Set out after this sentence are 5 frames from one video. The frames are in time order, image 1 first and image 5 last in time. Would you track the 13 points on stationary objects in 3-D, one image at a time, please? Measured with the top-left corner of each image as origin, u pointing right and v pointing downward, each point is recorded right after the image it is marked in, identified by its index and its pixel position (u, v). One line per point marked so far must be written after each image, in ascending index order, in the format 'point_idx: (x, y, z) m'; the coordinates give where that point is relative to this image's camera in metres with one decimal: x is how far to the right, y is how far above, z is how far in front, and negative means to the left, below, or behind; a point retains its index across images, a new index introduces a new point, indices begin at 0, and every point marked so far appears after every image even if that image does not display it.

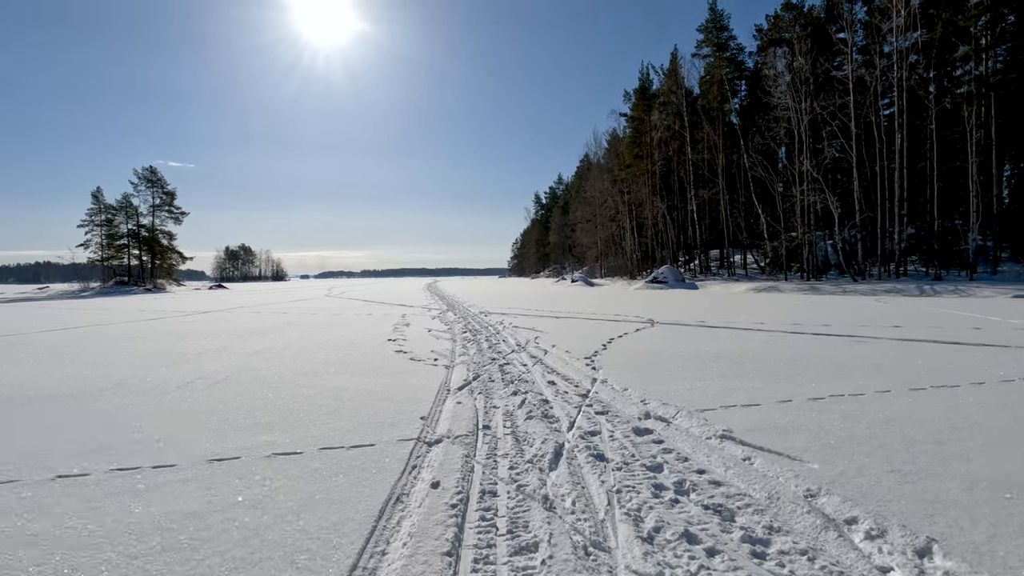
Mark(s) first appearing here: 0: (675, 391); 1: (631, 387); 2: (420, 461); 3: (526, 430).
0: (+1.5, -1.0, +4.3) m
1: (+1.2, -1.0, +4.5) m
2: (-0.6, -1.1, +2.8) m
3: (+0.1, -1.0, +3.4) m
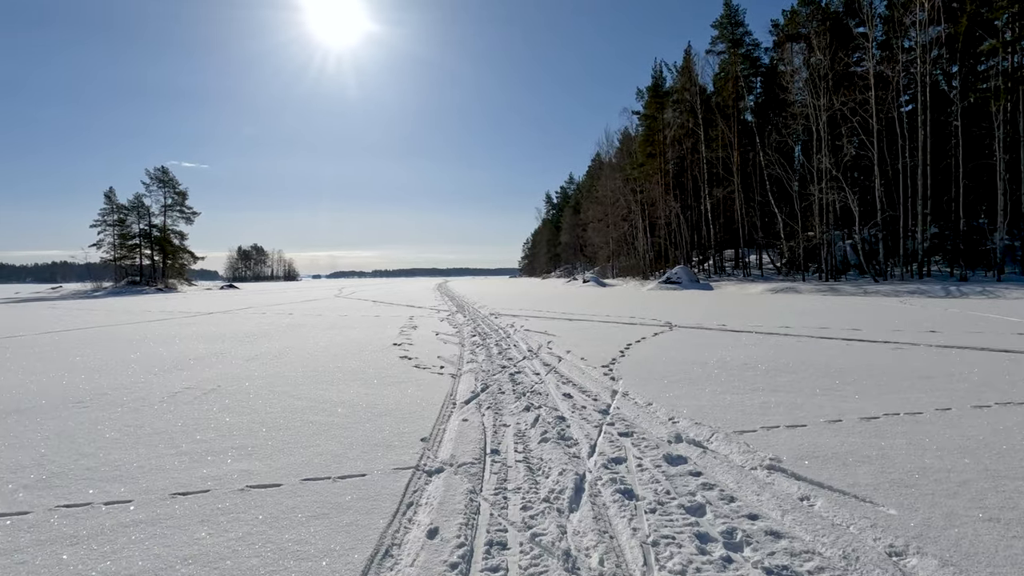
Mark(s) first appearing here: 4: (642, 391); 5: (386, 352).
0: (+1.6, -1.0, +3.9) m
1: (+1.3, -1.0, +4.1) m
2: (-0.5, -1.1, +2.4) m
3: (+0.2, -1.1, +3.0) m
4: (+1.3, -1.0, +4.5) m
5: (-1.9, -1.0, +7.2) m
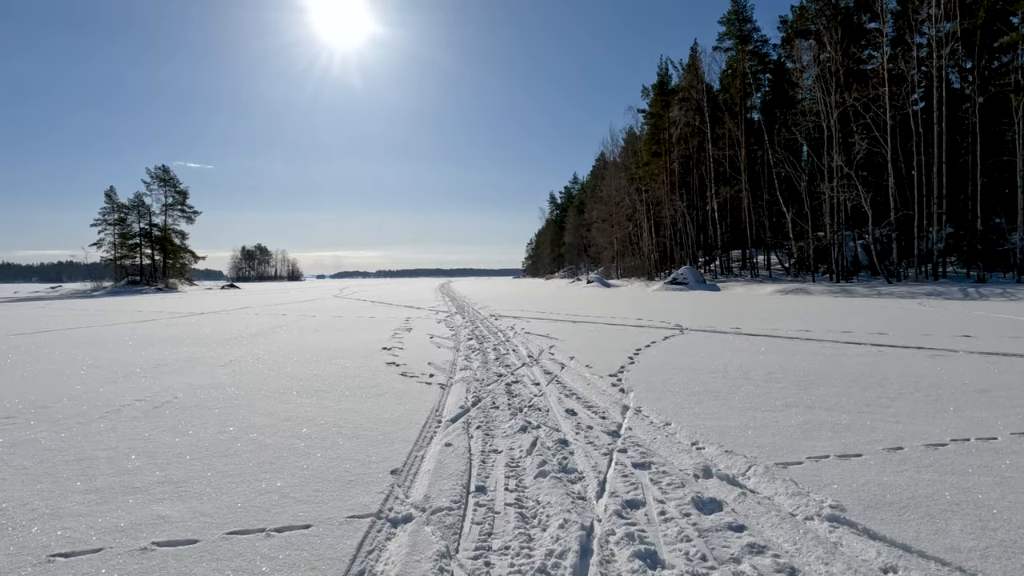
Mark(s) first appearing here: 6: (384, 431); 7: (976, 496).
0: (+1.6, -1.0, +3.3) m
1: (+1.2, -1.0, +3.5) m
2: (-0.6, -1.1, +1.8) m
3: (+0.1, -1.1, +2.4) m
4: (+1.2, -1.0, +3.9) m
5: (-2.0, -1.0, +6.6) m
6: (-0.9, -1.0, +3.4) m
7: (+2.3, -1.0, +2.3) m
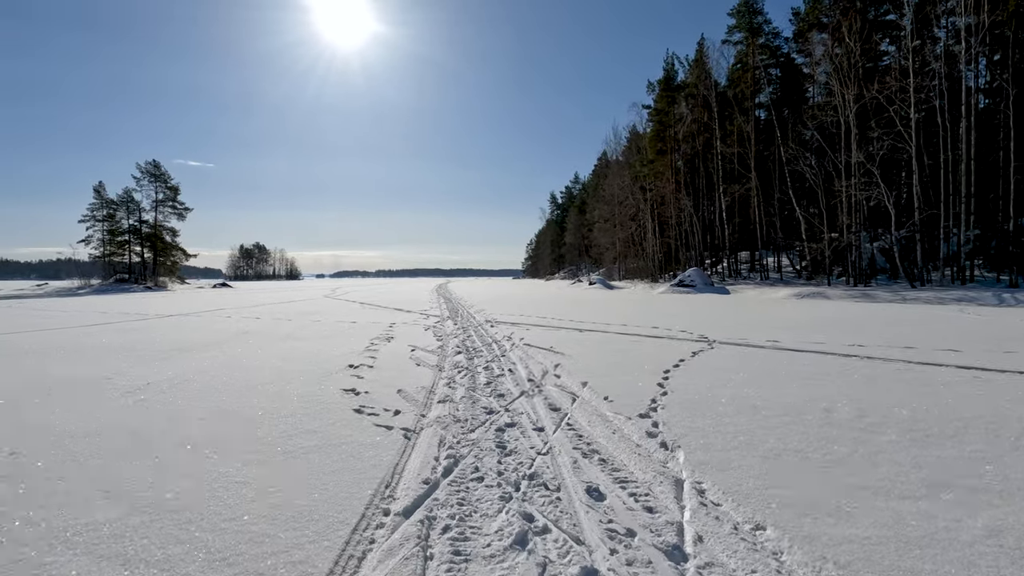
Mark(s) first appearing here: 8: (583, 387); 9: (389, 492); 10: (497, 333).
0: (+1.5, -1.1, +1.9) m
1: (+1.2, -1.1, +2.1) m
2: (-0.6, -1.1, +0.4) m
3: (+0.1, -1.1, +1.0) m
4: (+1.2, -1.1, +2.5) m
5: (-2.0, -1.0, +5.2) m
6: (-1.0, -1.1, +2.0) m
7: (+2.2, -1.1, +0.9) m
8: (+0.7, -1.0, +4.8) m
9: (-0.7, -1.1, +2.5) m
10: (-0.3, -0.9, +9.3) m
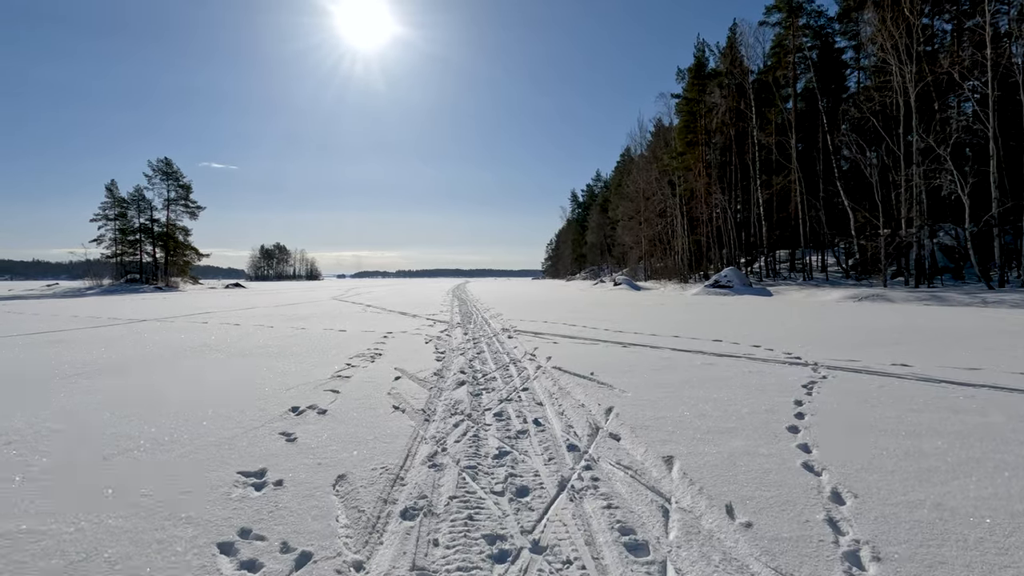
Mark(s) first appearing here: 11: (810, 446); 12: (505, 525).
0: (+1.6, -1.1, -0.3) m
1: (+1.2, -1.1, -0.1) m
2: (-0.6, -1.2, -1.7) m
3: (+0.1, -1.1, -1.2) m
4: (+1.3, -1.1, +0.4) m
5: (-1.8, -1.1, +3.2) m
6: (-0.9, -1.1, -0.1) m
7: (+2.2, -1.1, -1.3) m
8: (+0.9, -1.0, +2.6) m
9: (-0.6, -1.1, +0.4) m
10: (+0.1, -0.9, +7.2) m
11: (+1.9, -1.0, +3.0) m
12: (0.0, -1.1, +2.2) m
